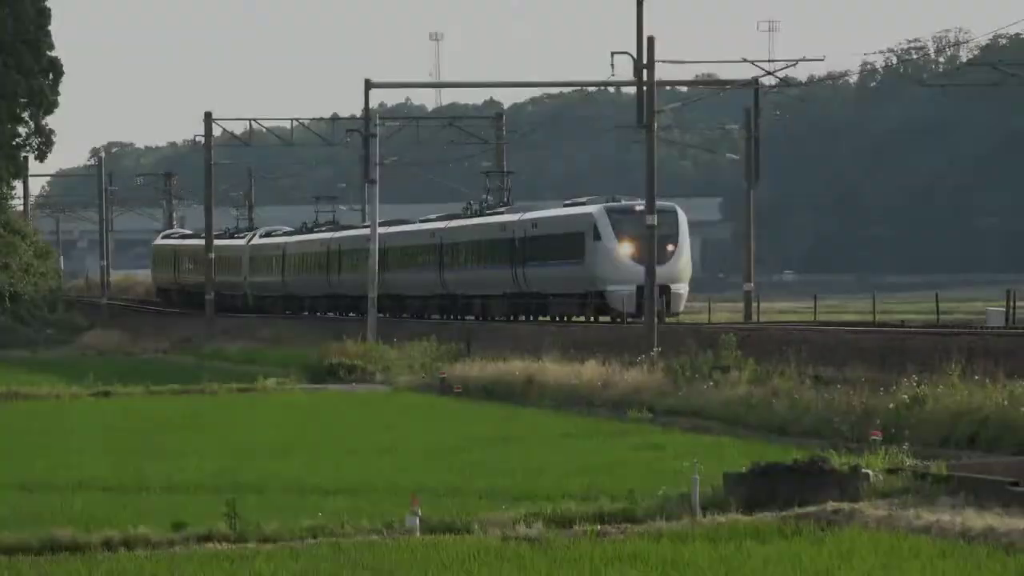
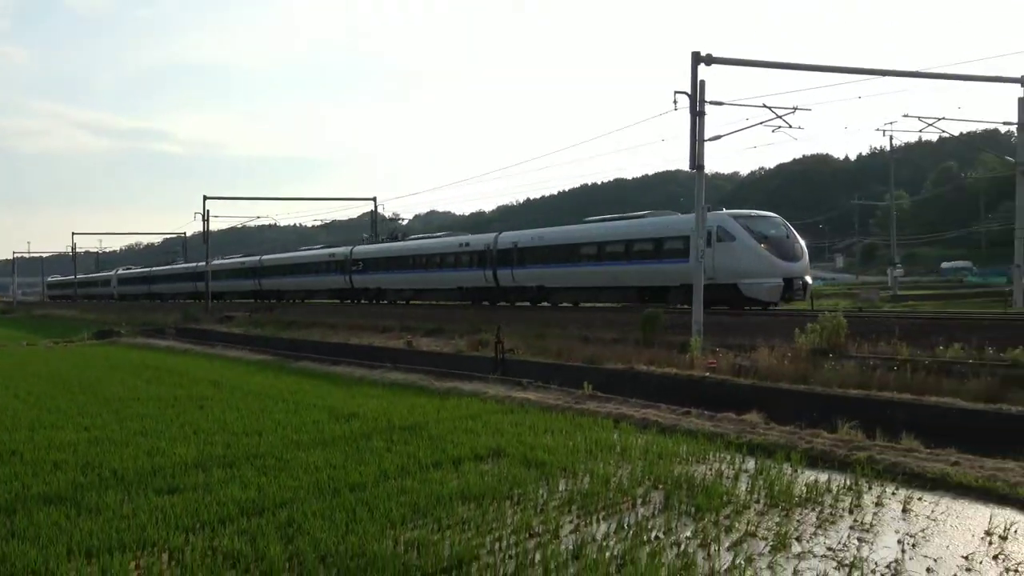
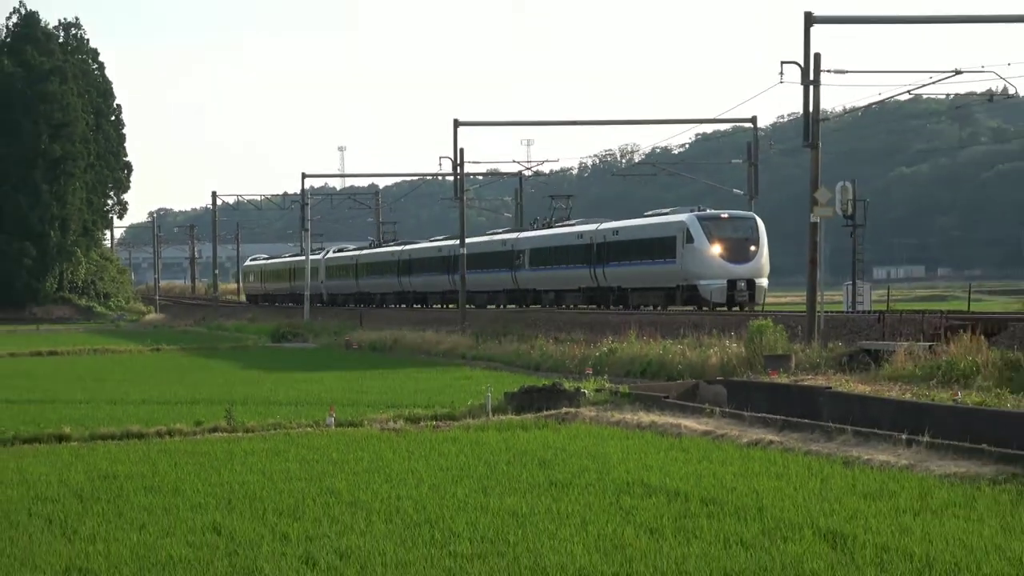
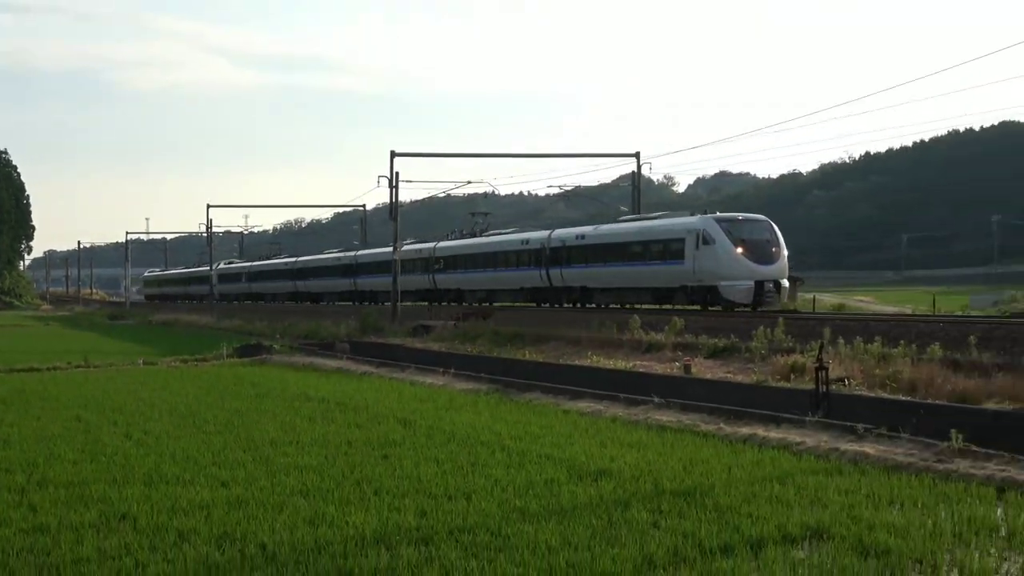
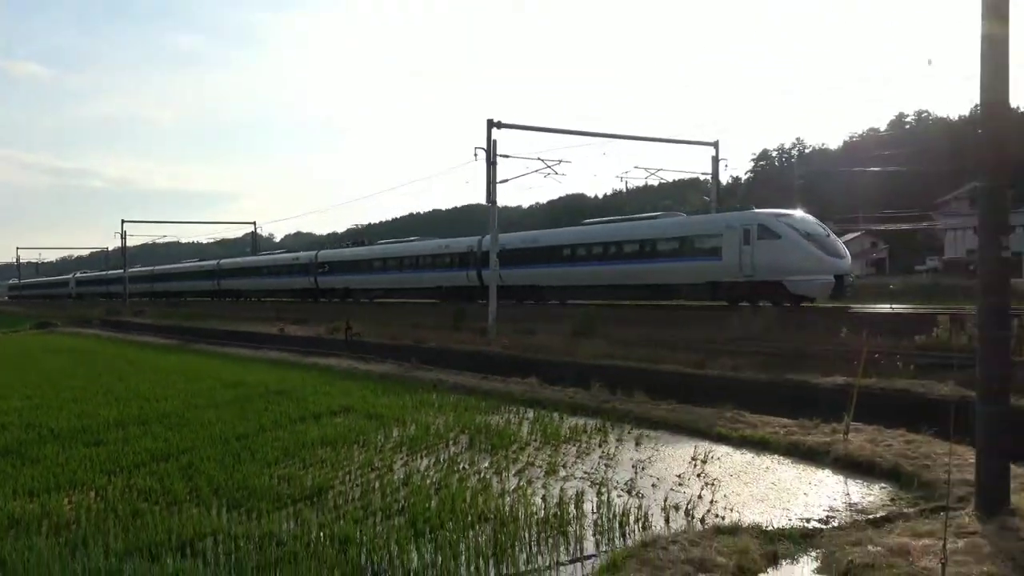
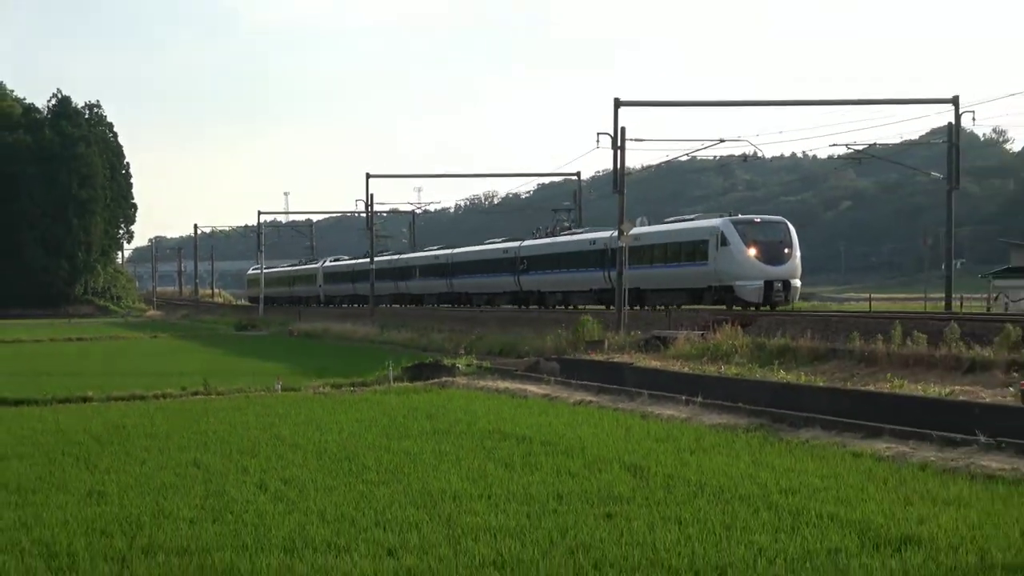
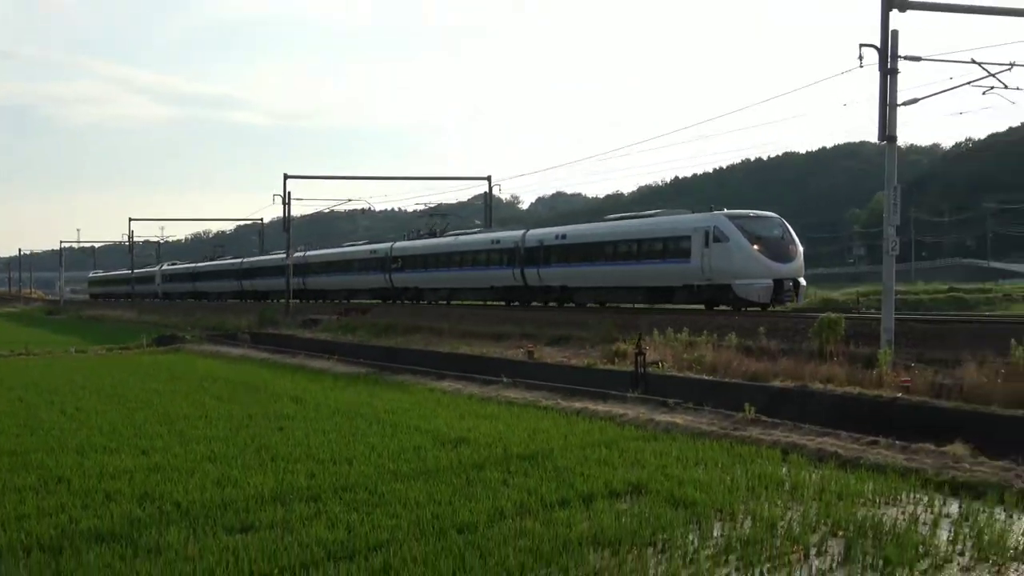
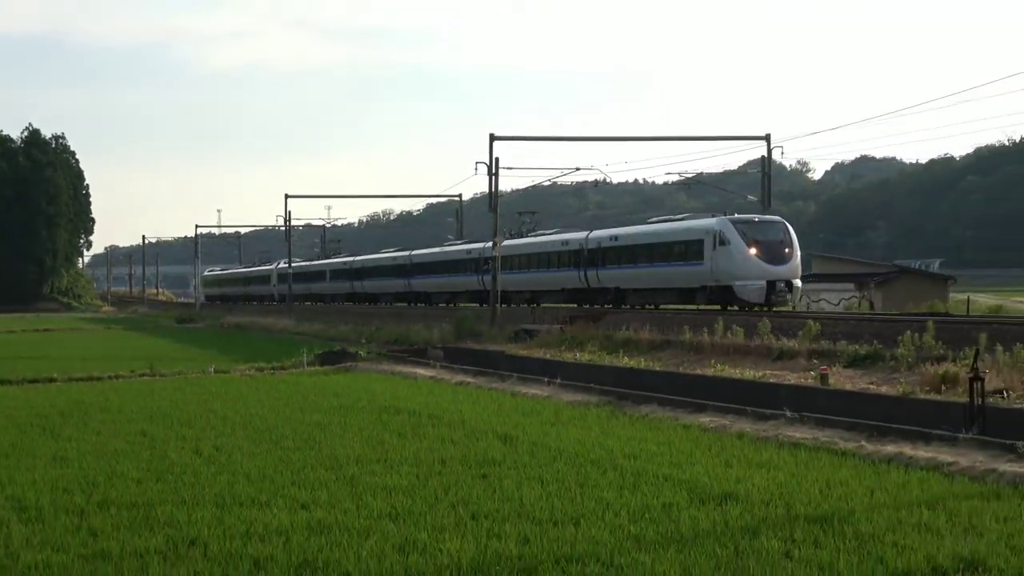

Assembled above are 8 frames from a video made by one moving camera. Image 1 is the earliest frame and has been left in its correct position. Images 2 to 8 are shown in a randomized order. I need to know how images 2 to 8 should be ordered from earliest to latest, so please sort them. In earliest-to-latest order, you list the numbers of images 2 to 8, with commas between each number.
3, 6, 8, 4, 7, 2, 5
